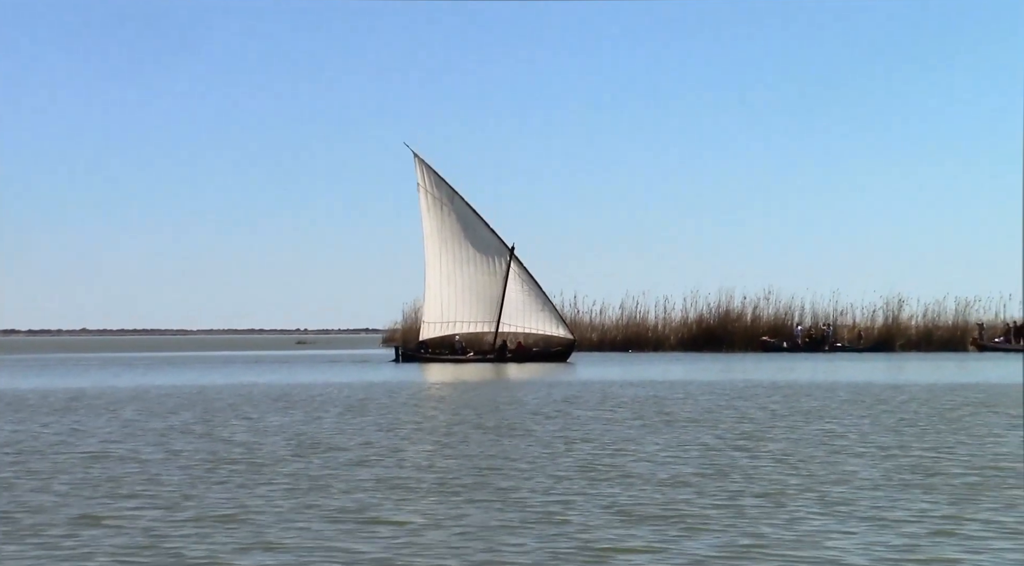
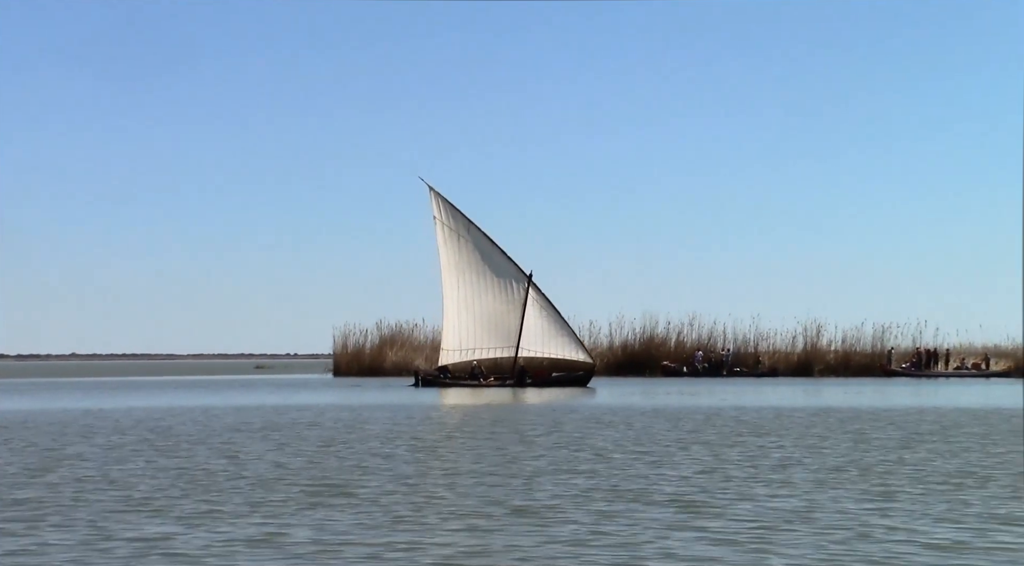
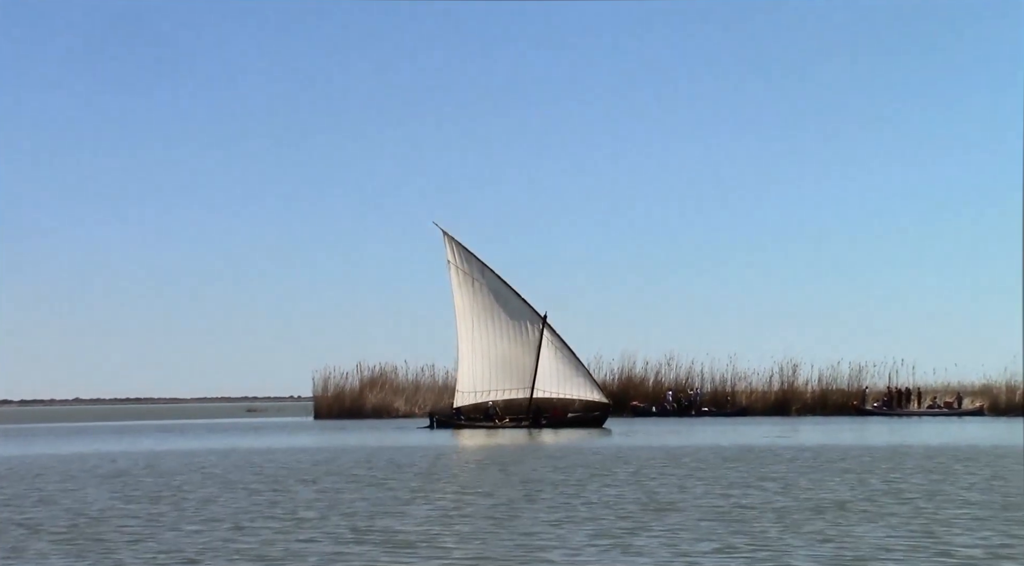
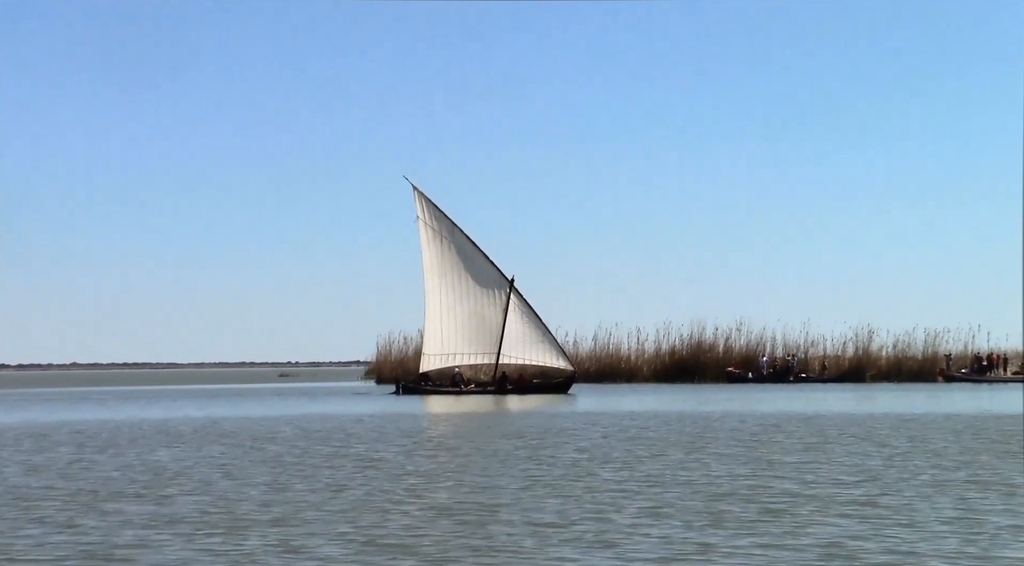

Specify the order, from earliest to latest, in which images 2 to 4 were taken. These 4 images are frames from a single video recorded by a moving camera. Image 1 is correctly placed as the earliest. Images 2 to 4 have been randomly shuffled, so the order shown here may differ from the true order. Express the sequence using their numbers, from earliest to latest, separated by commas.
4, 2, 3
